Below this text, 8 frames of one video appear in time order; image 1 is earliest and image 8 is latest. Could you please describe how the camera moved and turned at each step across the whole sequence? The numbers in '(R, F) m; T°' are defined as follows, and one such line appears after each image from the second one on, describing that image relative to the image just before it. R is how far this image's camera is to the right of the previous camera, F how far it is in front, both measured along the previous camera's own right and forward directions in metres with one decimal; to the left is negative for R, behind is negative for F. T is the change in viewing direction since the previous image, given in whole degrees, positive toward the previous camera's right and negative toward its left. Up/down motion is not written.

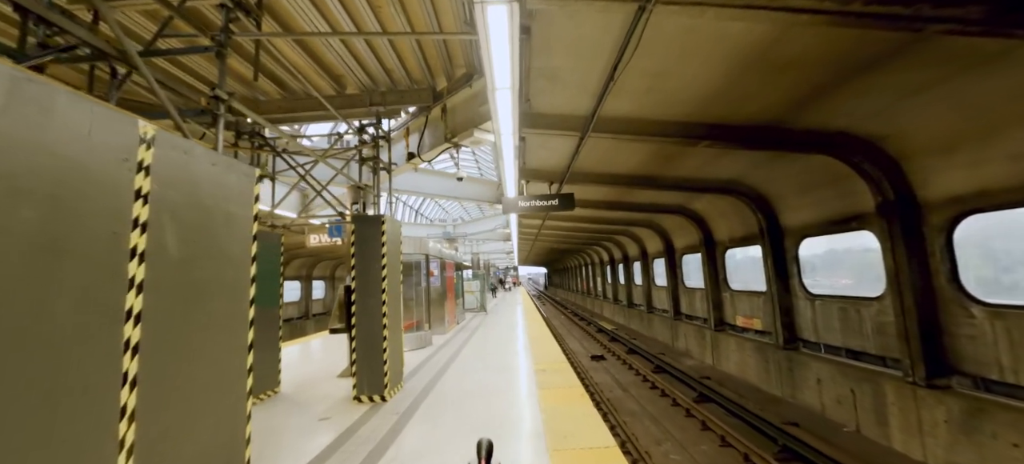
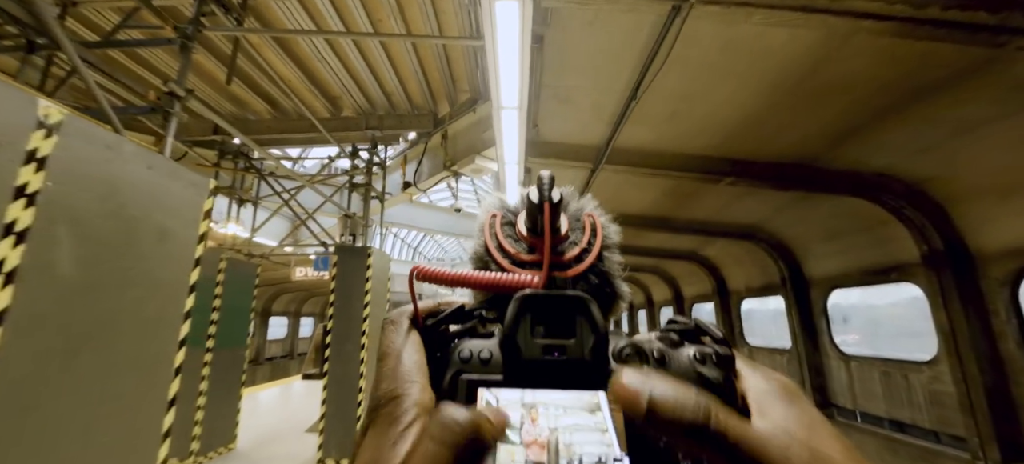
(0.0, +0.5) m; 0°
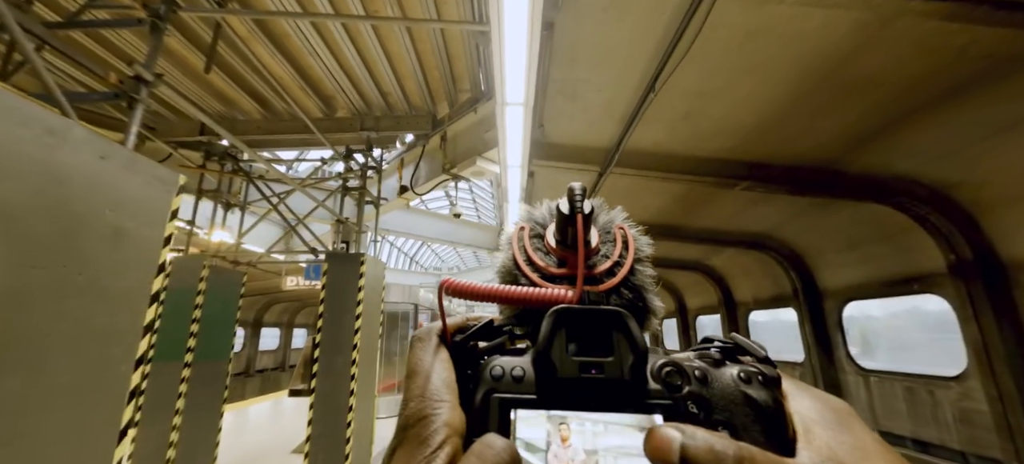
(-0.1, +0.3) m; 0°
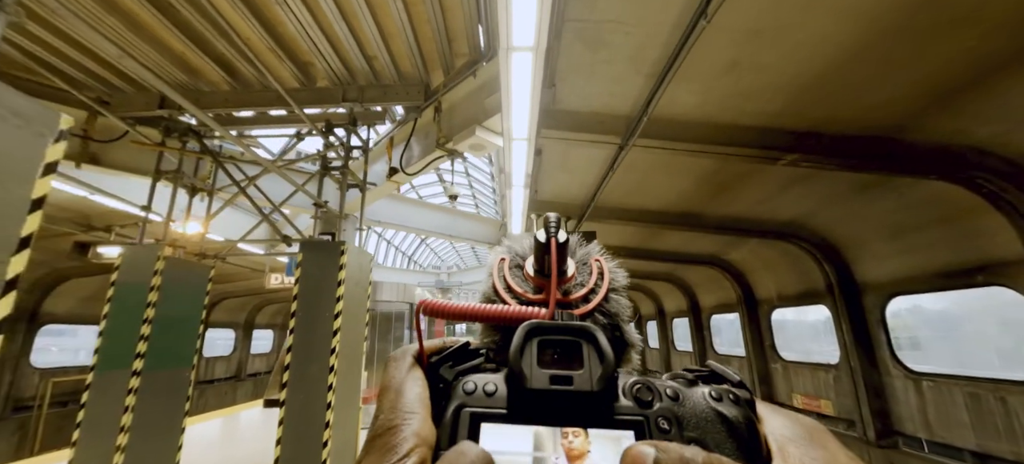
(-0.1, +0.6) m; 0°
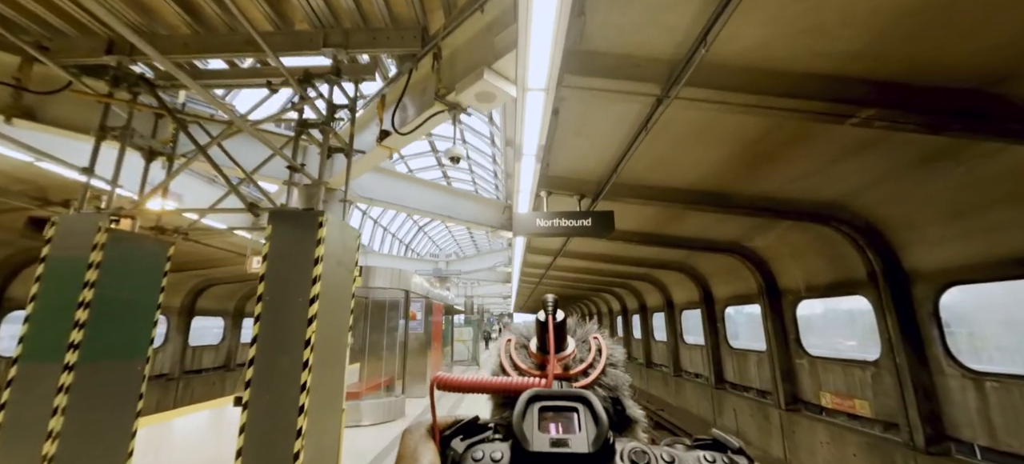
(-0.1, +0.6) m; 0°
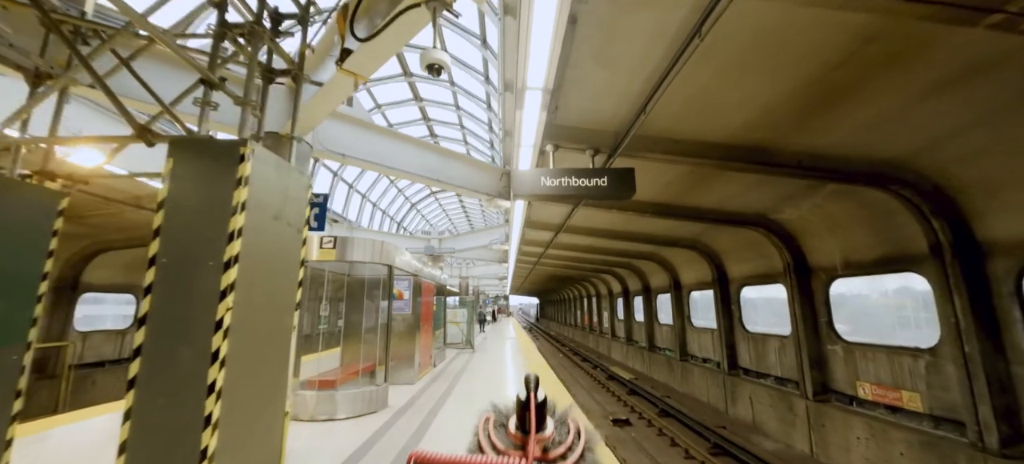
(0.0, +0.8) m; +1°
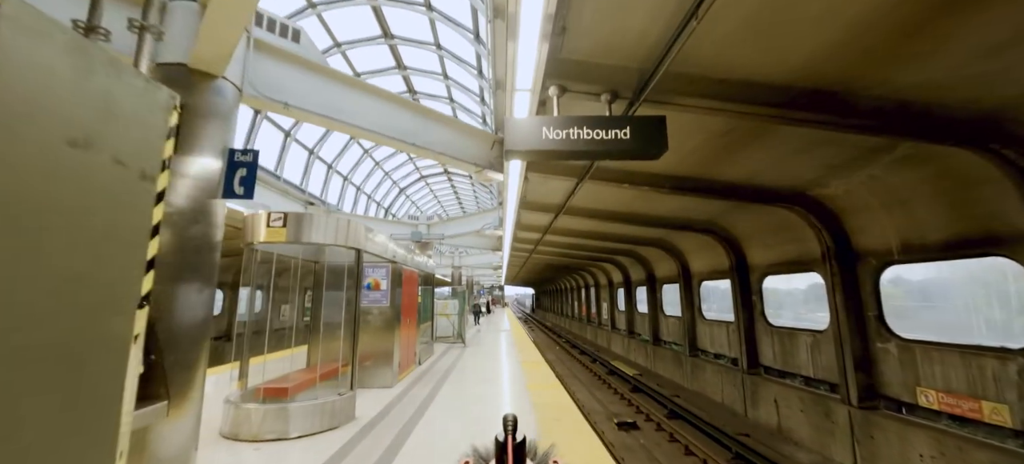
(0.0, +1.0) m; +1°
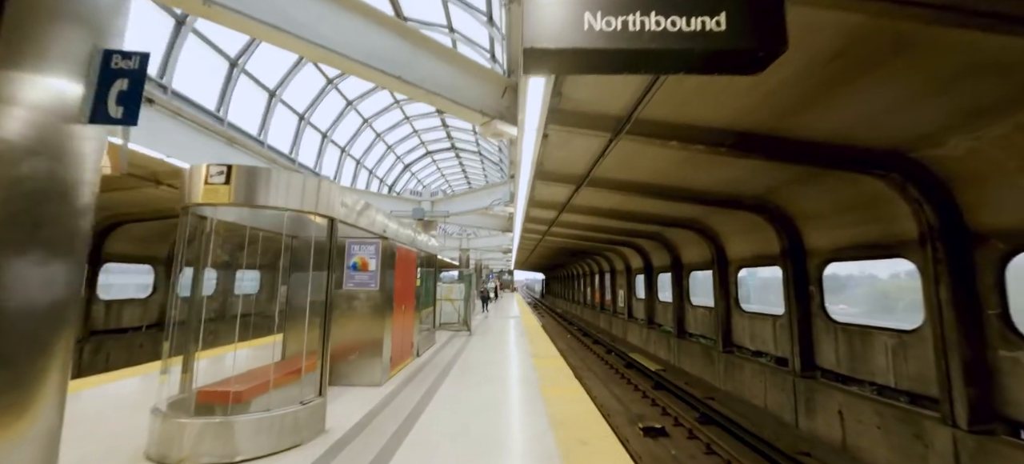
(-0.1, +1.1) m; -1°
